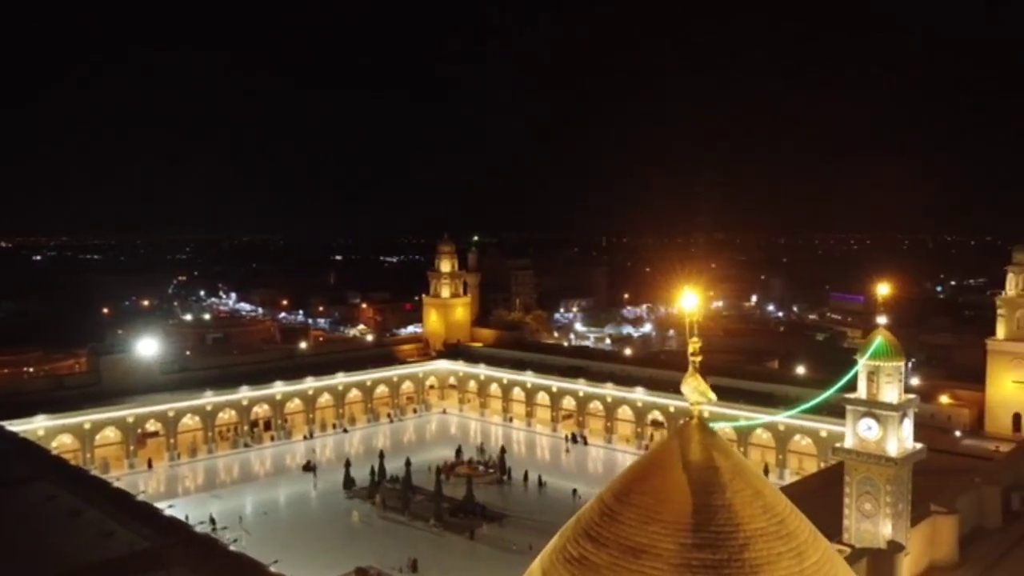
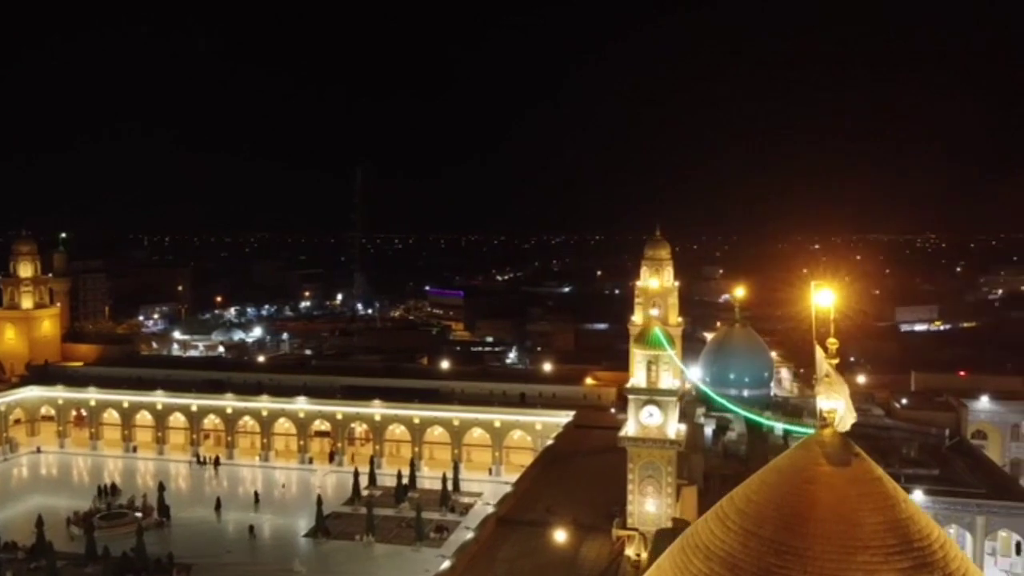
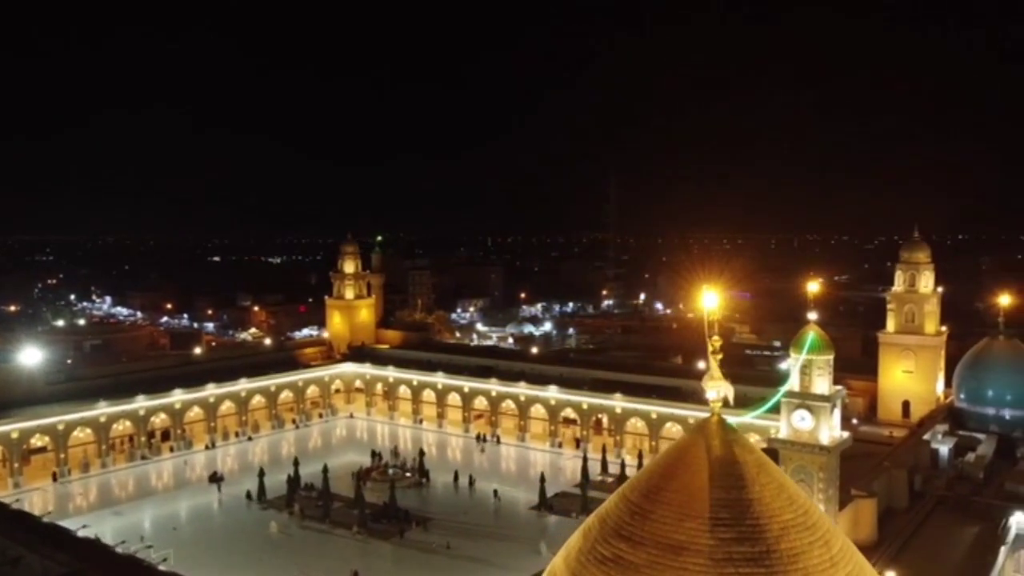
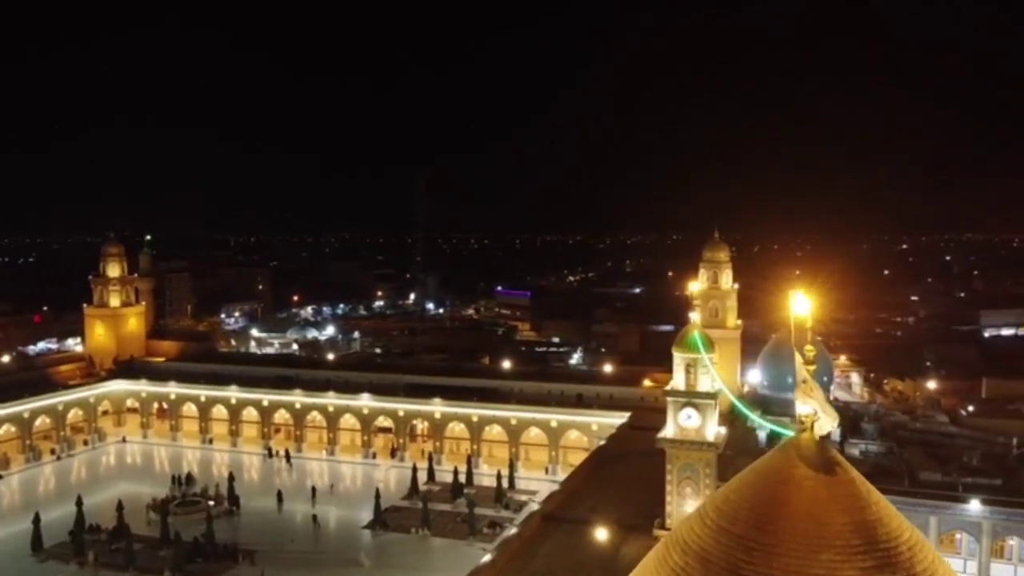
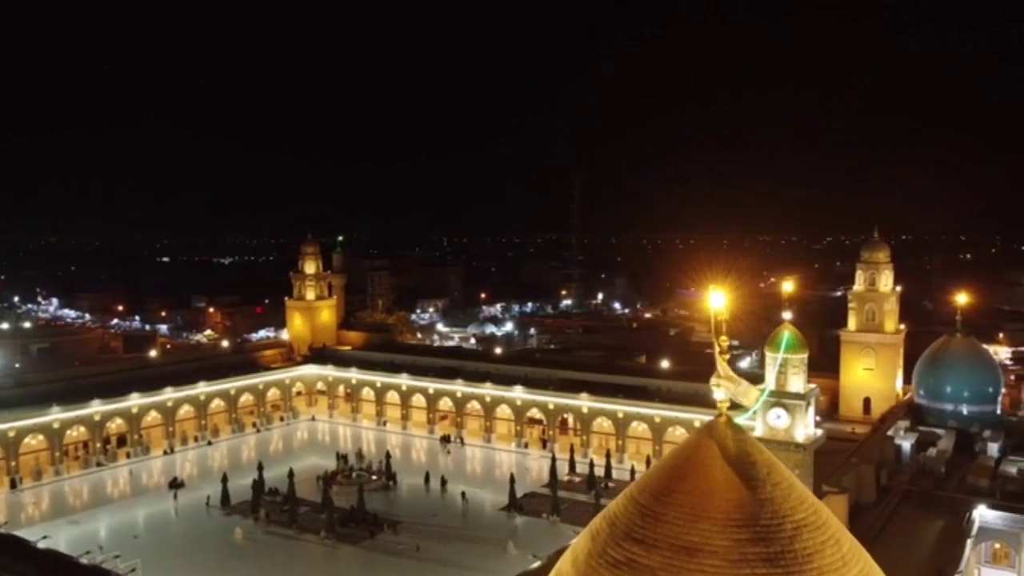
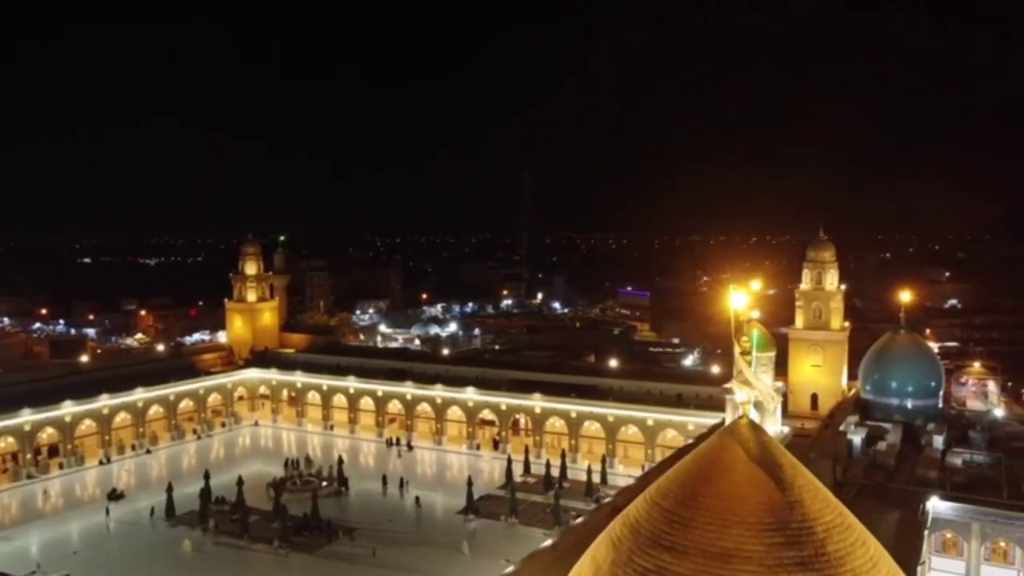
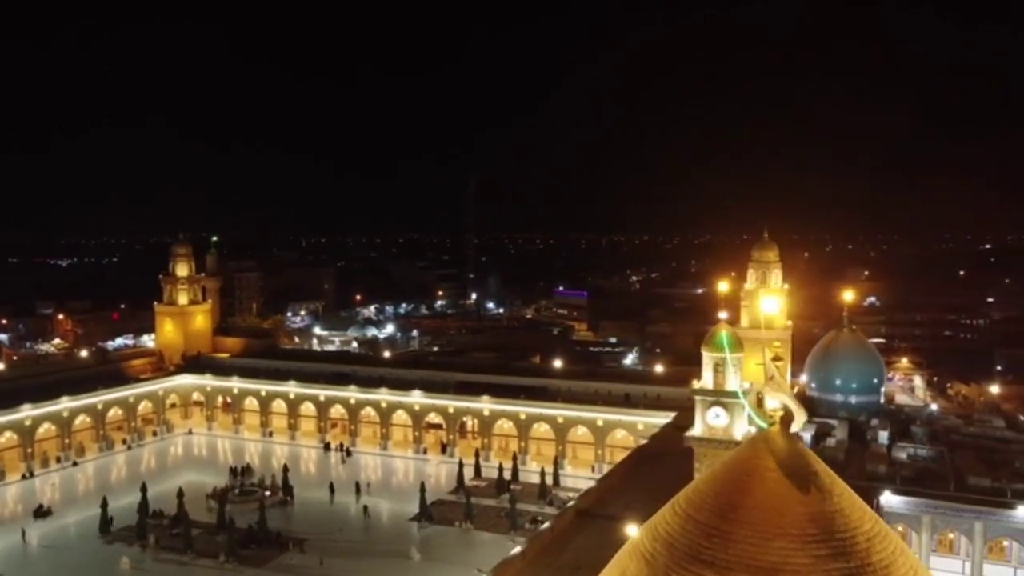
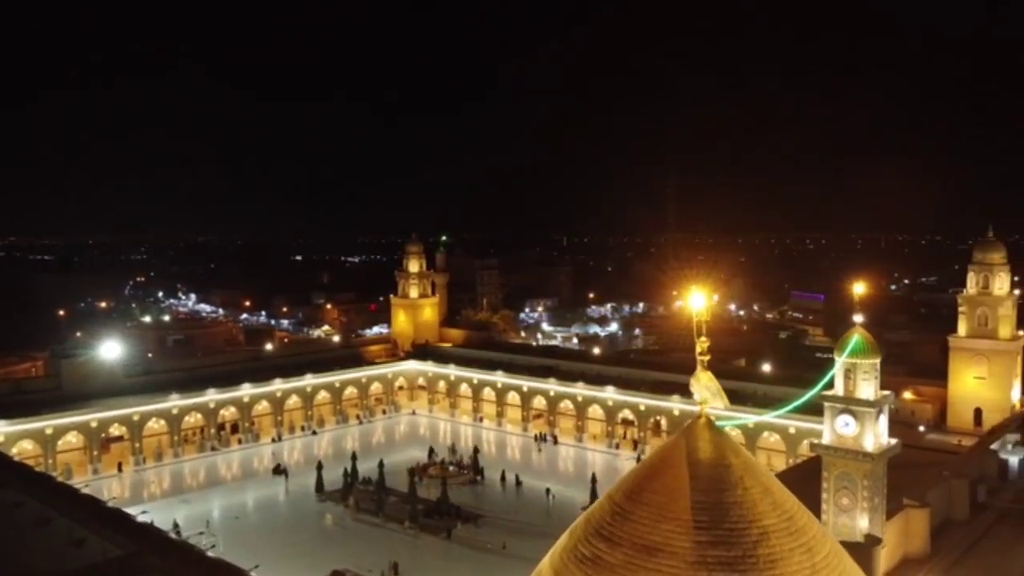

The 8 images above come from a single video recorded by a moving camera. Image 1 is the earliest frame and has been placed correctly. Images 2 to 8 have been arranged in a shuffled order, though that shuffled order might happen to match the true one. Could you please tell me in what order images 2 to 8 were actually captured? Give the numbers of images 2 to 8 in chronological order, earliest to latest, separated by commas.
8, 3, 5, 6, 7, 4, 2
